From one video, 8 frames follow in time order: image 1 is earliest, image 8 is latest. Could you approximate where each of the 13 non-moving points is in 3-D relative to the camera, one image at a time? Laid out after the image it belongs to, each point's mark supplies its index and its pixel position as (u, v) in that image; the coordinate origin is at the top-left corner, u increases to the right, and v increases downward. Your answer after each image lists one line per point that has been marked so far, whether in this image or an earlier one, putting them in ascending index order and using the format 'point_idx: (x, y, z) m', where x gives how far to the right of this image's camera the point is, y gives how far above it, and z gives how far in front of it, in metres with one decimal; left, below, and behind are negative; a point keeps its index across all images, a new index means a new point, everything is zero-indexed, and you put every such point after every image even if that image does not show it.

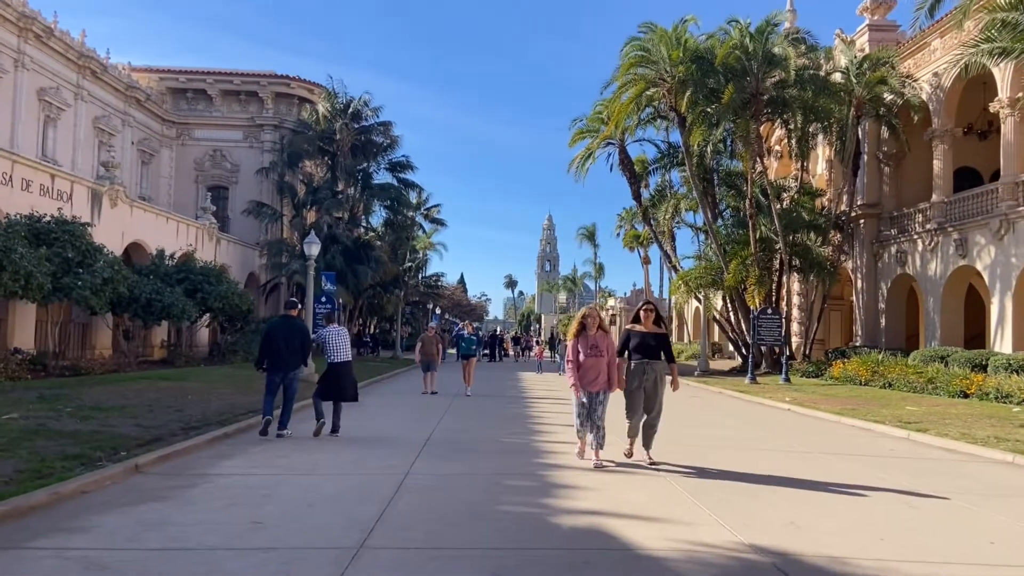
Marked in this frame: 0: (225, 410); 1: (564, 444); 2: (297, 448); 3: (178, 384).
0: (-4.7, -2.0, +12.9) m
1: (+0.7, -2.1, +10.4) m
2: (-2.8, -2.0, +10.3) m
3: (-7.3, -2.1, +17.3) m
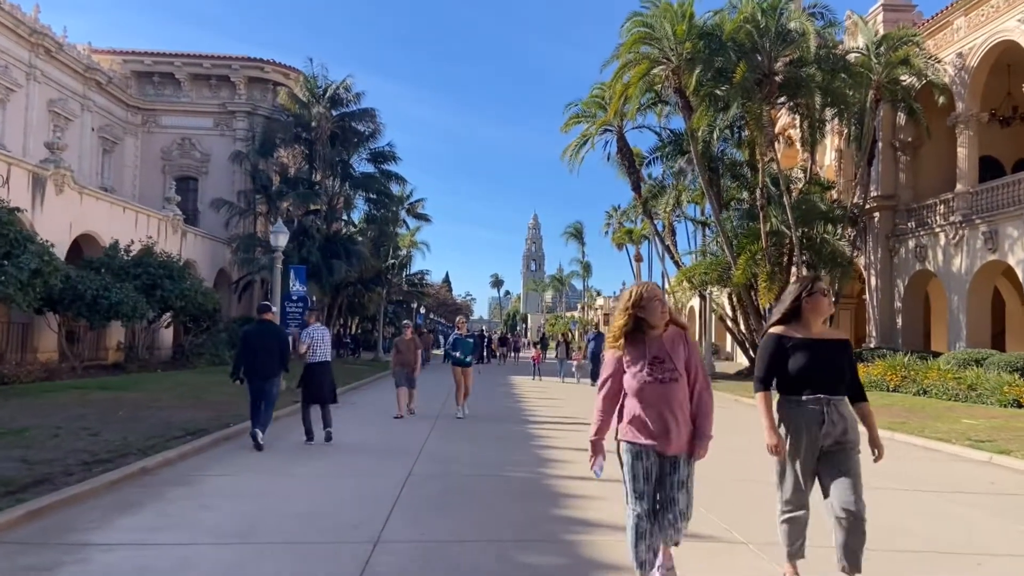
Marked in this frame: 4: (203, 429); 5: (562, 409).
0: (-4.7, -1.9, +10.4) m
1: (+0.7, -2.0, +8.0) m
2: (-2.7, -1.9, +7.8) m
3: (-7.3, -2.0, +14.7) m
4: (-4.4, -2.0, +11.2) m
5: (+1.0, -2.4, +15.7) m
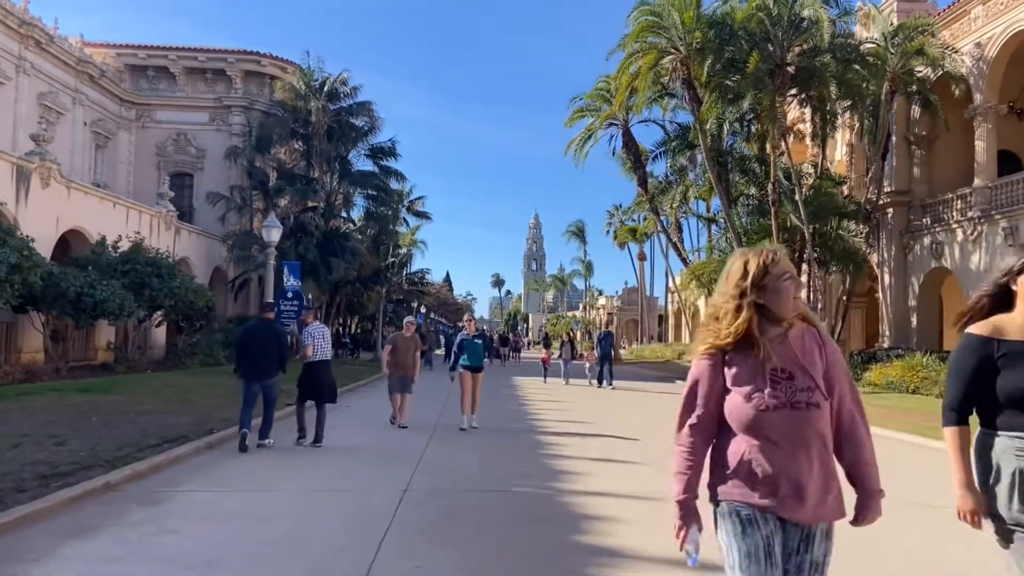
0: (-4.6, -1.8, +9.5) m
1: (+0.8, -1.9, +7.2) m
2: (-2.6, -1.9, +6.9) m
3: (-7.3, -1.9, +13.9) m
4: (-4.3, -1.9, +10.3) m
5: (+1.1, -2.4, +14.8) m
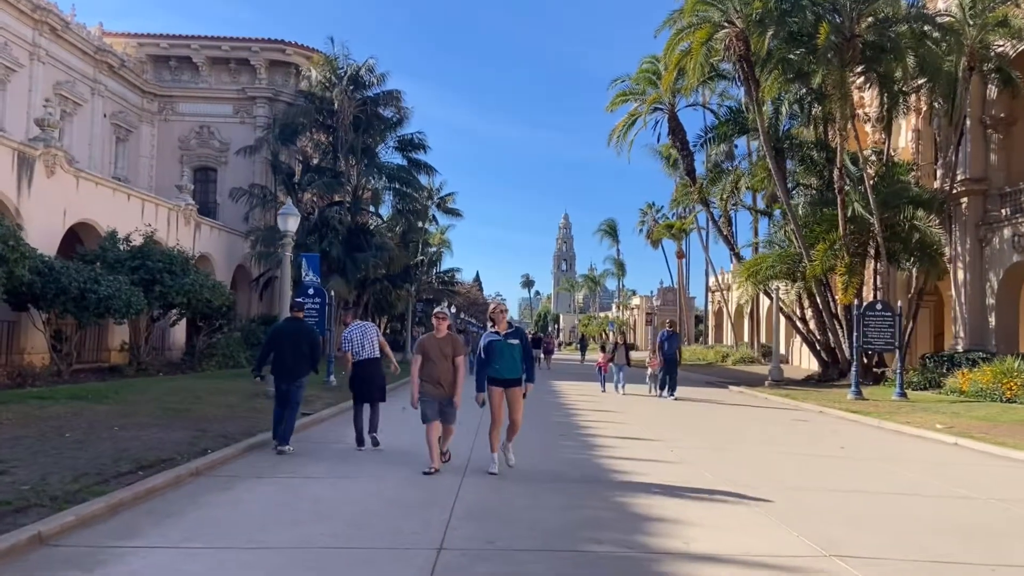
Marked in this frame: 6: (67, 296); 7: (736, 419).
0: (-4.0, -1.7, +7.7) m
1: (+1.3, -1.8, +5.1) m
2: (-2.1, -1.8, +5.0) m
3: (-6.5, -1.8, +12.1) m
4: (-3.6, -1.8, +8.4) m
5: (+1.9, -2.2, +12.8) m
6: (-10.0, -0.2, +17.7) m
7: (+4.1, -2.4, +14.4) m
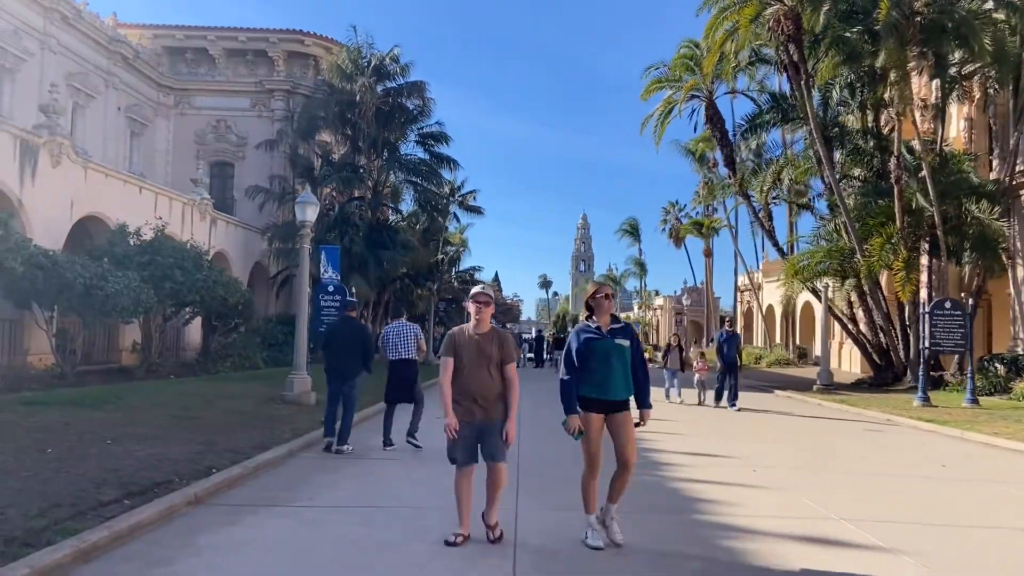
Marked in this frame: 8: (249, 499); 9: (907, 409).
0: (-3.4, -1.6, +6.3) m
1: (+1.8, -1.7, +3.7) m
2: (-1.7, -1.7, +3.6) m
3: (-5.9, -1.7, +10.8) m
4: (-3.1, -1.7, +7.1) m
5: (+2.5, -2.2, +11.3) m
6: (-9.2, -0.1, +16.5) m
7: (+4.8, -2.3, +12.9) m
8: (-2.3, -1.8, +6.9) m
9: (+8.9, -2.7, +17.7) m
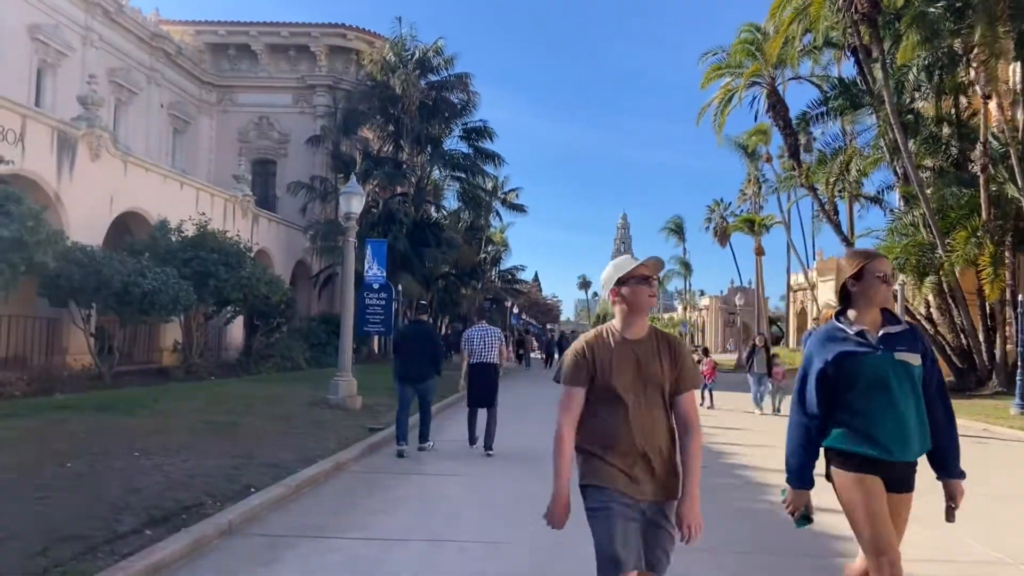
0: (-2.8, -1.5, +5.3) m
1: (+2.3, -1.6, +2.4) m
2: (-1.2, -1.6, +2.6) m
3: (-5.0, -1.7, +9.9) m
4: (-2.4, -1.6, +6.1) m
5: (+3.4, -2.1, +10.0) m
6: (-8.1, 0.0, +15.8) m
7: (+5.8, -2.3, +11.5) m
8: (-1.6, -1.8, +5.8) m
9: (+10.1, -2.6, +16.1) m
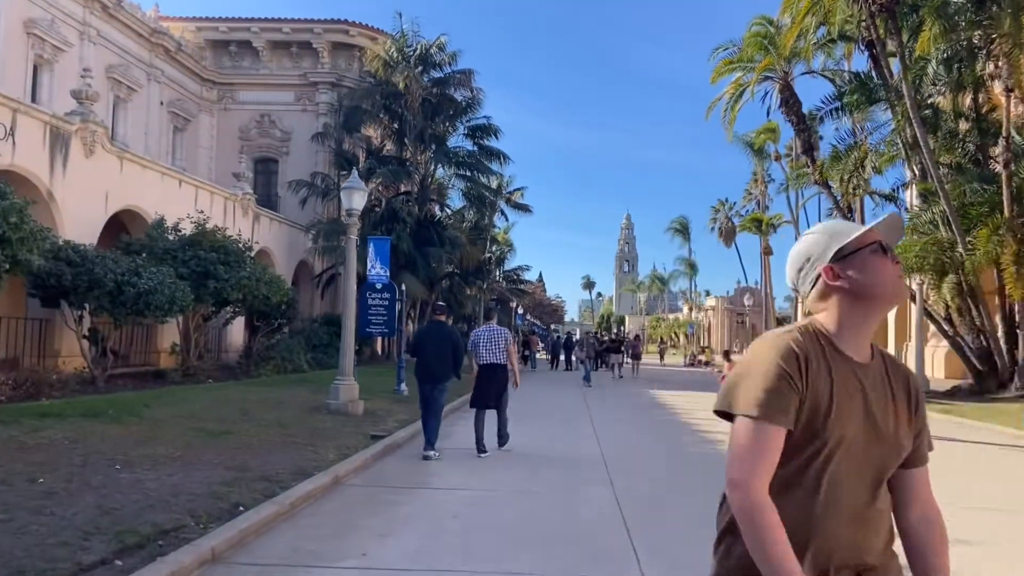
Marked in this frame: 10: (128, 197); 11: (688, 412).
0: (-2.7, -1.5, +4.7) m
1: (+2.4, -1.6, +1.8) m
2: (-1.1, -1.6, +2.0) m
3: (-4.9, -1.7, +9.4) m
4: (-2.3, -1.6, +5.5) m
5: (+3.5, -2.1, +9.4) m
6: (-7.9, 0.0, +15.3) m
7: (+5.9, -2.2, +10.9) m
8: (-1.5, -1.8, +5.2) m
9: (+10.2, -2.6, +15.5) m
10: (-9.6, +2.3, +19.6) m
11: (+3.7, -2.5, +16.6) m
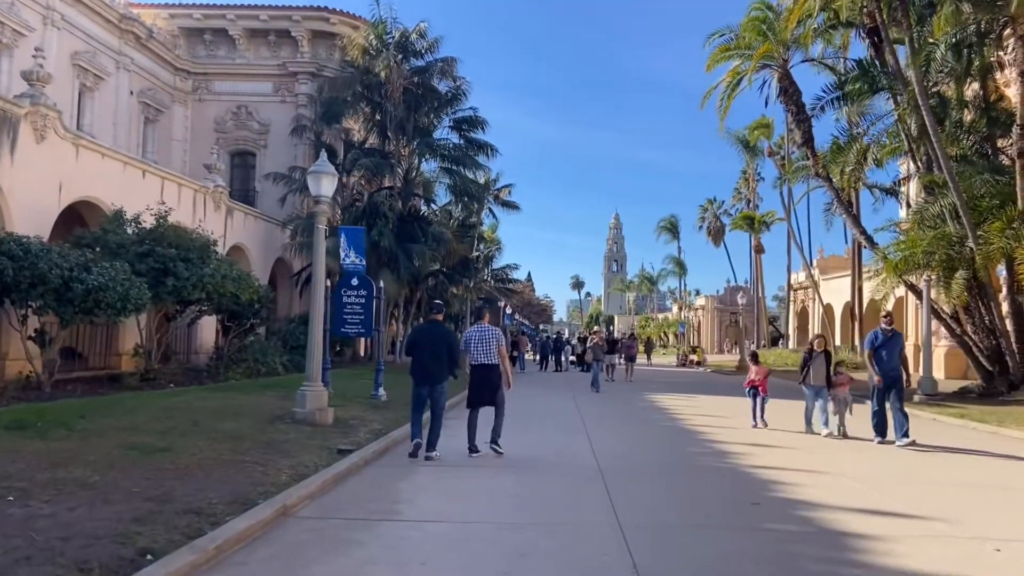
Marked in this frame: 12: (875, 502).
0: (-2.8, -1.5, +3.5) m
1: (+2.4, -1.5, +0.6) m
2: (-1.1, -1.5, +0.7) m
3: (-5.0, -1.6, +8.1) m
4: (-2.4, -1.6, +4.2) m
5: (+3.4, -2.0, +8.2) m
6: (-8.2, 0.0, +13.9) m
7: (+5.7, -2.2, +9.8) m
8: (-1.6, -1.7, +4.0) m
9: (+10.0, -2.6, +14.4) m
10: (-9.9, +2.3, +18.2) m
11: (+3.4, -2.5, +15.4) m
12: (+3.5, -2.0, +7.7) m
